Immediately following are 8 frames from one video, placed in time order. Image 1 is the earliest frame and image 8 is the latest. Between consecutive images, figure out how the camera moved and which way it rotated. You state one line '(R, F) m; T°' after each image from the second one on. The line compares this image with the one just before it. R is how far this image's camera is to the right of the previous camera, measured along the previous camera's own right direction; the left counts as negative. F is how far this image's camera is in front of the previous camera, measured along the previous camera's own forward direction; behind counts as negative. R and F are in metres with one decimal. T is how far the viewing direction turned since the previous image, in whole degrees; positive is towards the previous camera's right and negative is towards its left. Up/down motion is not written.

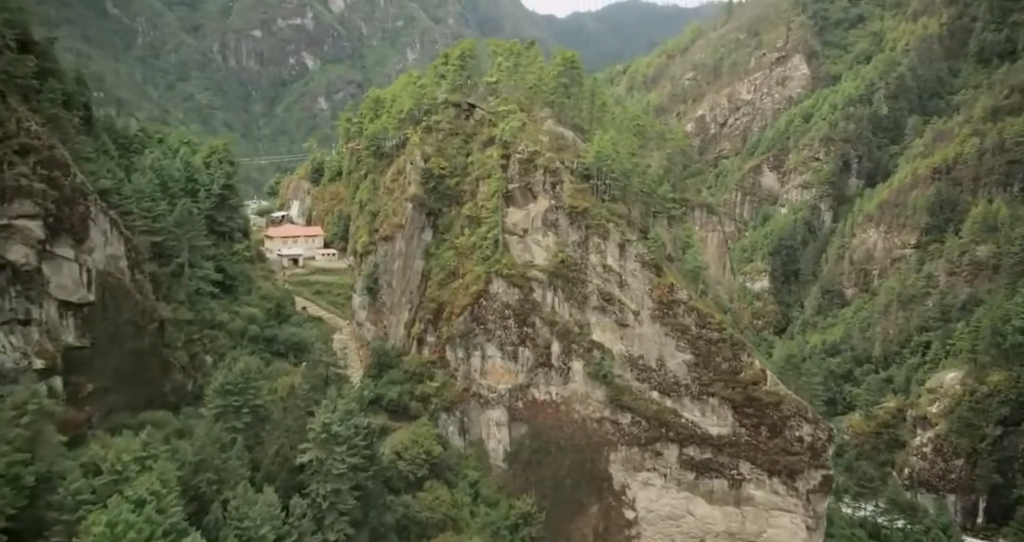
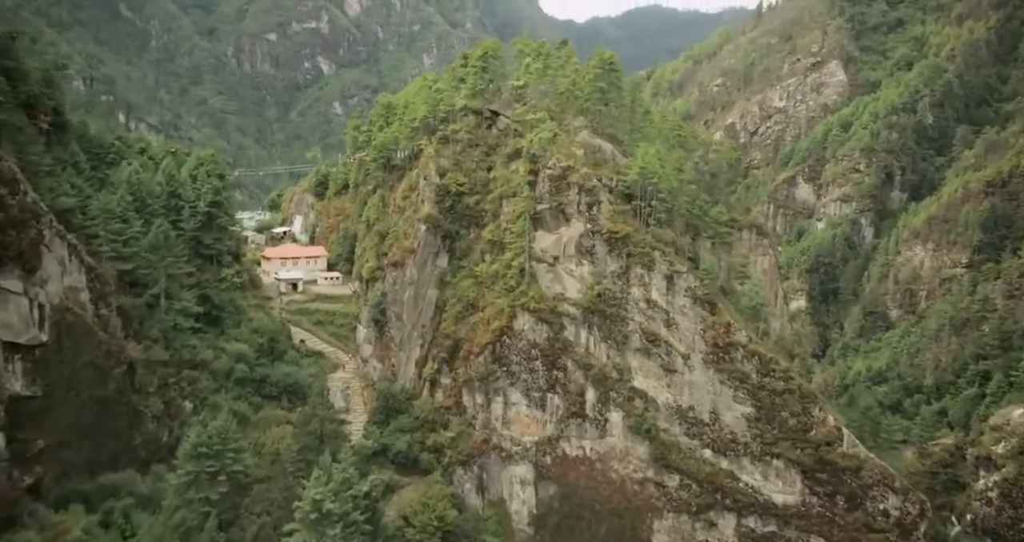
(-0.7, +7.1) m; -1°
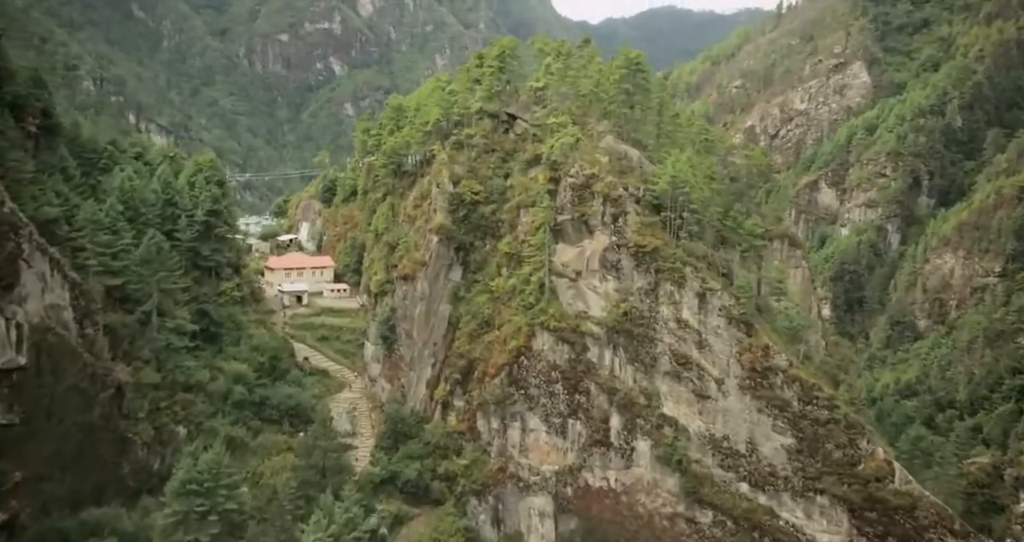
(-0.3, +3.3) m; -1°
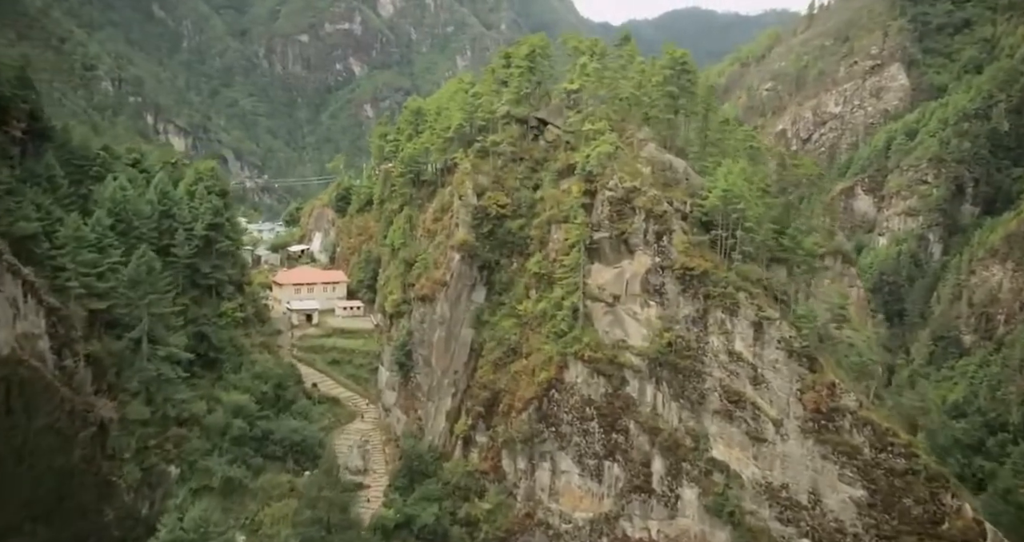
(-0.5, +4.4) m; -1°
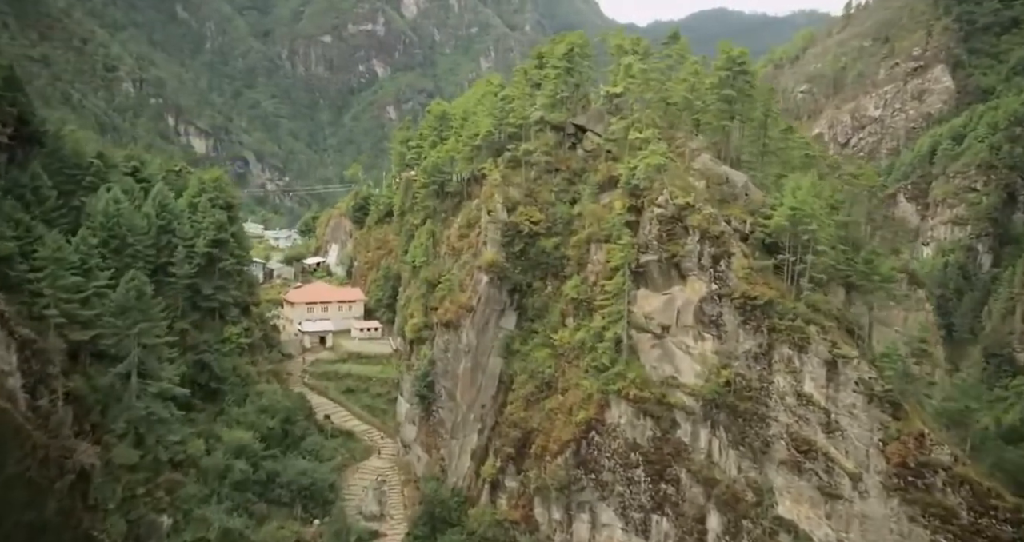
(-0.5, +4.3) m; -1°
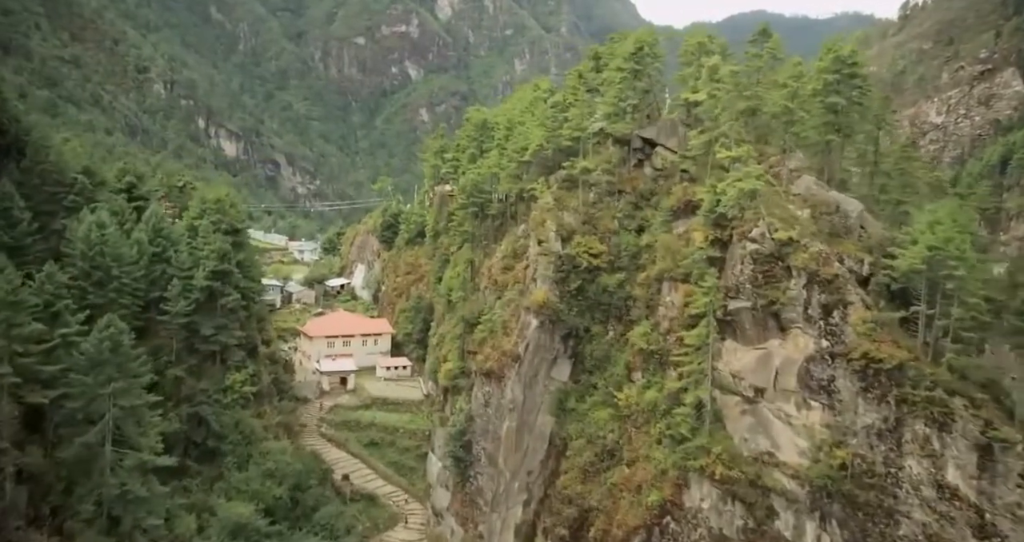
(-0.8, +6.1) m; -2°
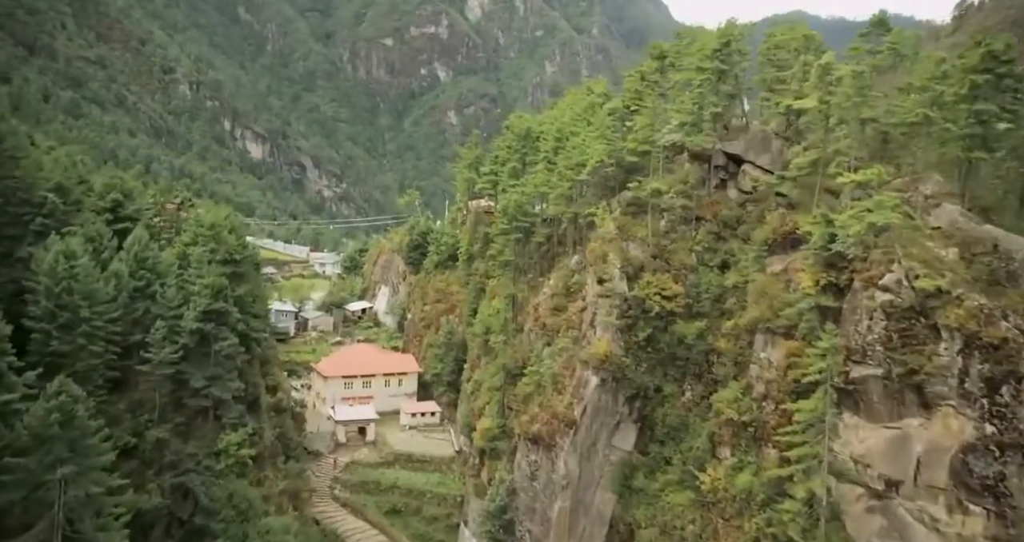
(-0.8, +5.8) m; -2°
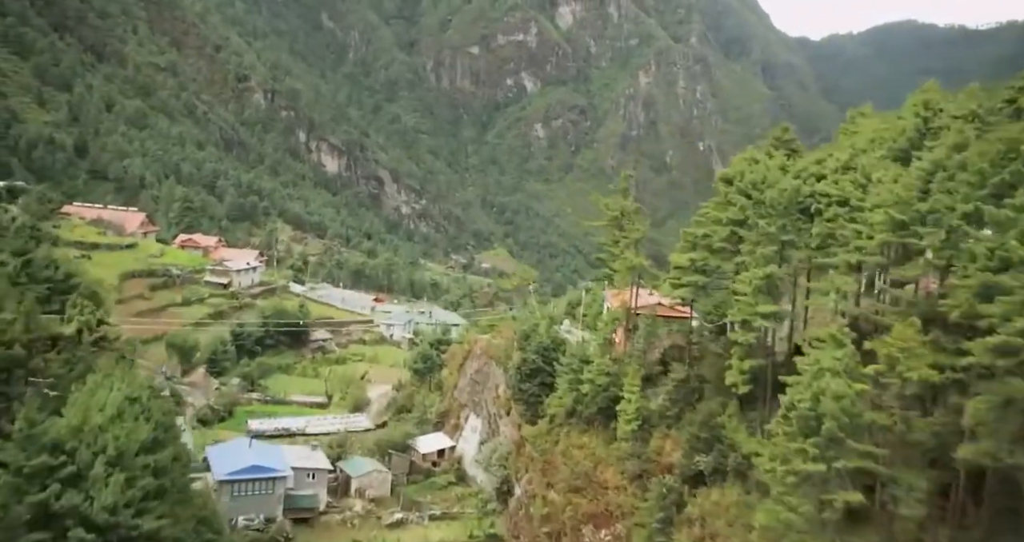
(-3.3, +19.0) m; -5°
